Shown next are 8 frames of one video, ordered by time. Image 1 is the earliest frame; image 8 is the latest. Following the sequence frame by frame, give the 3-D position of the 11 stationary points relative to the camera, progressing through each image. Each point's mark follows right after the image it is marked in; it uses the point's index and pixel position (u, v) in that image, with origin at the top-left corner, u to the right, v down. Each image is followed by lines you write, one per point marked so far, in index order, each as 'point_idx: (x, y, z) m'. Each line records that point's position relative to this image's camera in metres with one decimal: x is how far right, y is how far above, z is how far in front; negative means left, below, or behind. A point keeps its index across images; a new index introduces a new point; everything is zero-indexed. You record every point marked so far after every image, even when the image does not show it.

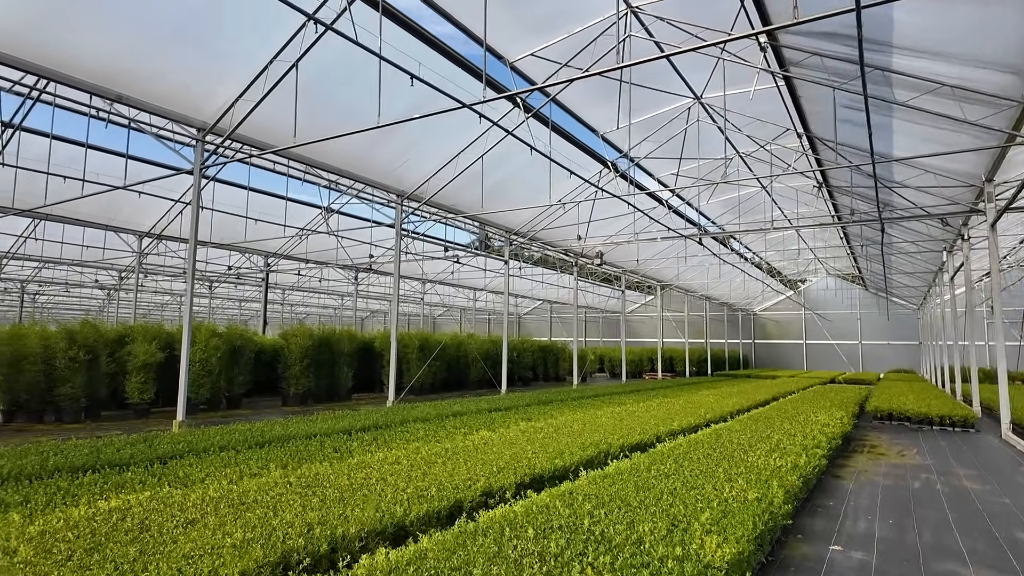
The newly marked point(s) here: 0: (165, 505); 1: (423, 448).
0: (-2.6, -1.7, +4.6) m
1: (-1.1, -2.0, +7.6) m
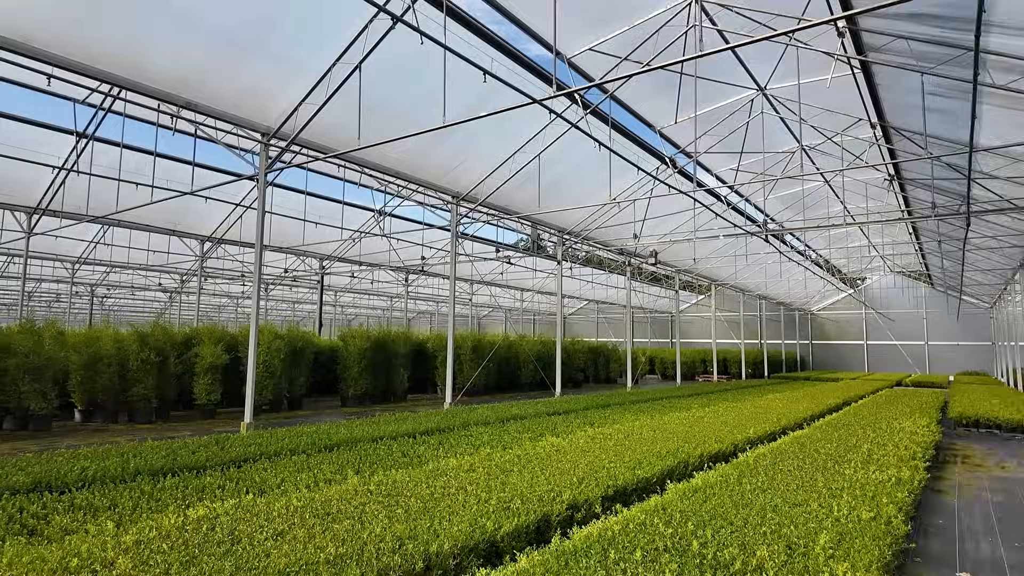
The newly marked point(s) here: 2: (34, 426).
0: (-1.9, -1.7, +4.6) m
1: (-0.2, -2.1, +7.4) m
2: (-9.0, -2.6, +11.3) m
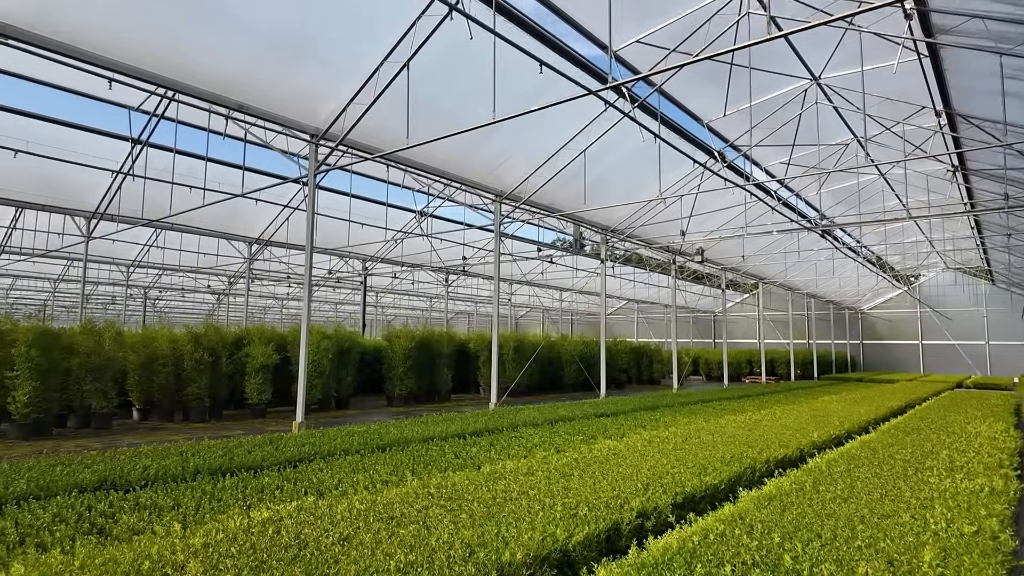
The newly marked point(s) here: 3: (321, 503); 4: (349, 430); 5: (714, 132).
0: (-1.4, -1.7, +4.5) m
1: (+0.5, -2.0, +7.2) m
2: (-8.1, -2.6, +11.6) m
3: (-1.6, -1.8, +5.0) m
4: (-2.8, -2.4, +10.1) m
5: (+5.0, +3.9, +14.9) m
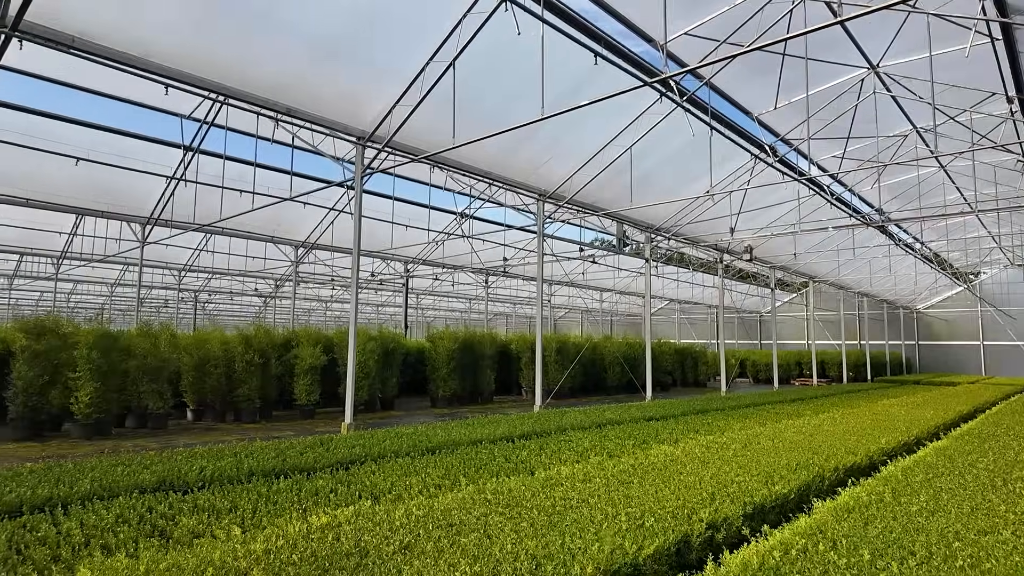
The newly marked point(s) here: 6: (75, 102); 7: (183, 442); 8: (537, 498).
0: (-1.0, -1.7, +4.4) m
1: (+1.1, -2.0, +6.9) m
2: (-7.2, -2.7, +11.9) m
3: (-1.1, -1.8, +4.9) m
4: (-2.0, -2.4, +10.1) m
5: (+6.1, +3.9, +14.4) m
6: (-9.4, +3.9, +12.8) m
7: (-5.3, -2.5, +9.7) m
8: (+0.2, -1.8, +5.1) m
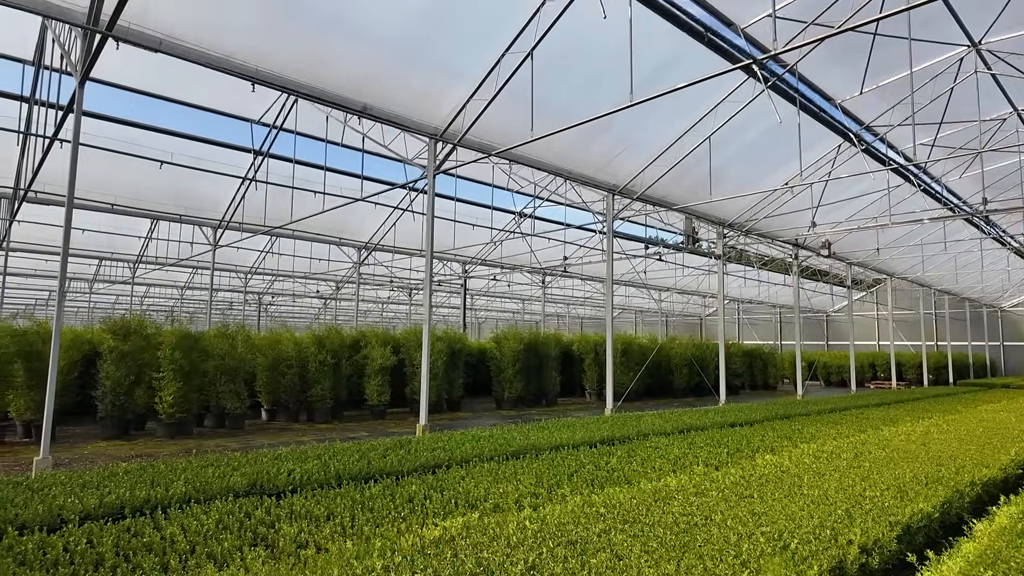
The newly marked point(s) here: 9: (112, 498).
0: (-0.1, -1.7, +4.0) m
1: (+2.2, -2.0, +6.4) m
2: (-5.7, -2.7, +12.0) m
3: (-0.2, -1.8, +4.6) m
4: (-0.6, -2.4, +9.8) m
5: (+7.7, +4.0, +13.5) m
6: (-7.9, +3.9, +13.1) m
7: (-4.0, -2.5, +9.7) m
8: (+1.1, -1.8, +4.7) m
9: (-3.6, -1.9, +5.3) m
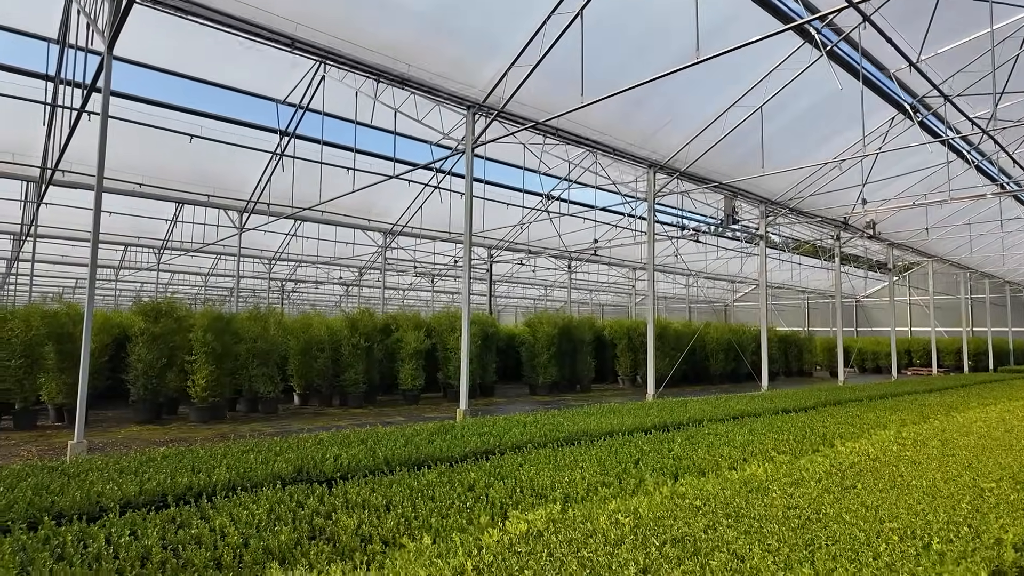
0: (+0.4, -1.5, +3.5) m
1: (+2.8, -1.7, +5.9) m
2: (-4.9, -2.3, +11.7) m
3: (+0.4, -1.5, +4.1) m
4: (+0.1, -2.1, +9.3) m
5: (+8.5, +4.4, +12.7) m
6: (-7.1, +4.3, +12.7) m
7: (-3.3, -2.2, +9.3) m
8: (+1.7, -1.5, +4.2) m
9: (-3.0, -1.6, +4.9) m
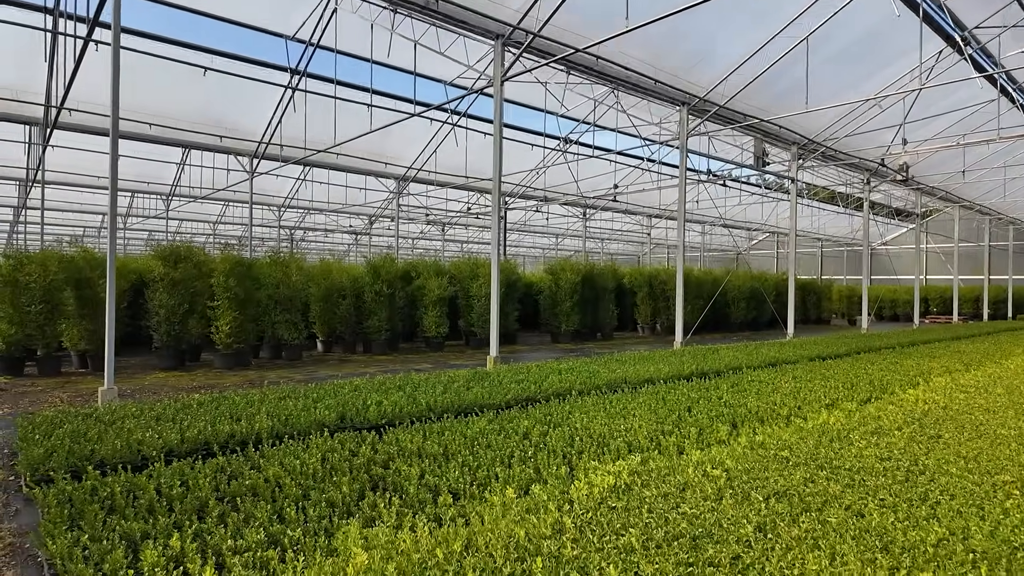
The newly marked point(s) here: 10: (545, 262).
0: (+0.9, -1.1, +3.3) m
1: (+3.3, -1.1, +5.6) m
2: (-4.3, -1.3, +11.5) m
3: (+0.8, -1.1, +3.8) m
4: (+0.6, -1.2, +9.1) m
5: (+9.0, +5.5, +11.8) m
6: (-6.5, +5.4, +12.0) m
7: (-2.8, -1.3, +9.1) m
8: (+2.2, -1.1, +3.9) m
9: (-2.5, -1.1, +4.7) m
10: (+0.9, +0.8, +16.9) m
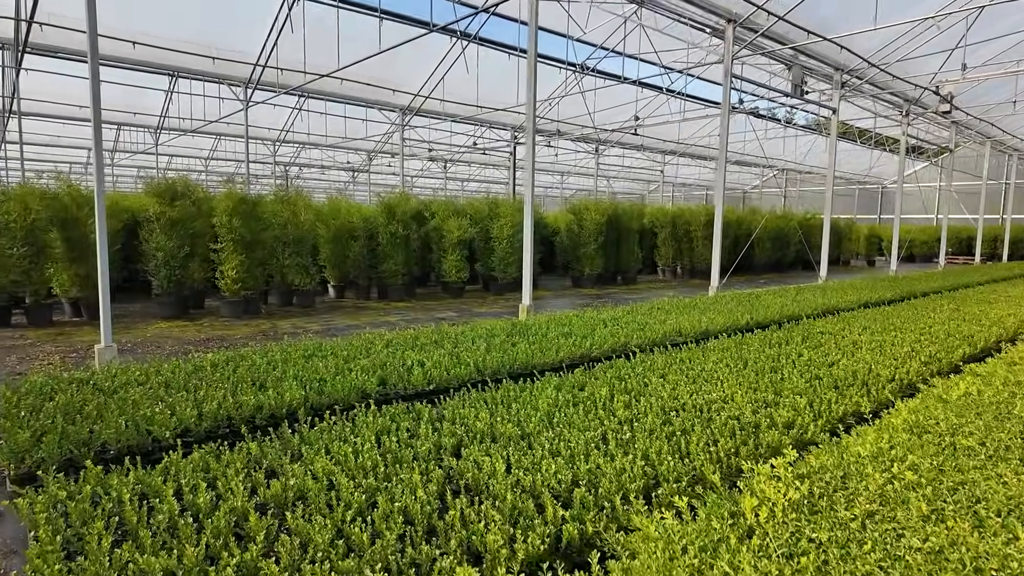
0: (+1.5, -0.9, +2.5) m
1: (+3.8, -0.7, +4.8) m
2: (-3.8, -0.2, +10.6) m
3: (+1.4, -0.8, +3.1) m
4: (+1.1, -0.4, +8.3) m
5: (+9.5, +6.6, +10.3) m
6: (-6.0, +6.5, +10.4) m
7: (-2.3, -0.5, +8.3) m
8: (+2.7, -0.8, +3.1) m
9: (-1.9, -0.8, +3.9) m
10: (+1.4, +2.4, +15.9) m
